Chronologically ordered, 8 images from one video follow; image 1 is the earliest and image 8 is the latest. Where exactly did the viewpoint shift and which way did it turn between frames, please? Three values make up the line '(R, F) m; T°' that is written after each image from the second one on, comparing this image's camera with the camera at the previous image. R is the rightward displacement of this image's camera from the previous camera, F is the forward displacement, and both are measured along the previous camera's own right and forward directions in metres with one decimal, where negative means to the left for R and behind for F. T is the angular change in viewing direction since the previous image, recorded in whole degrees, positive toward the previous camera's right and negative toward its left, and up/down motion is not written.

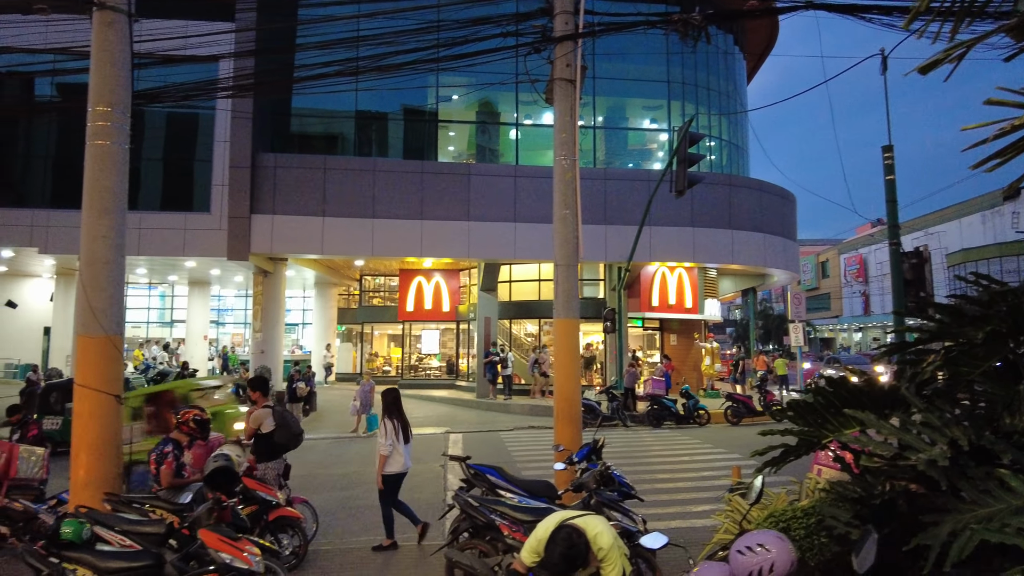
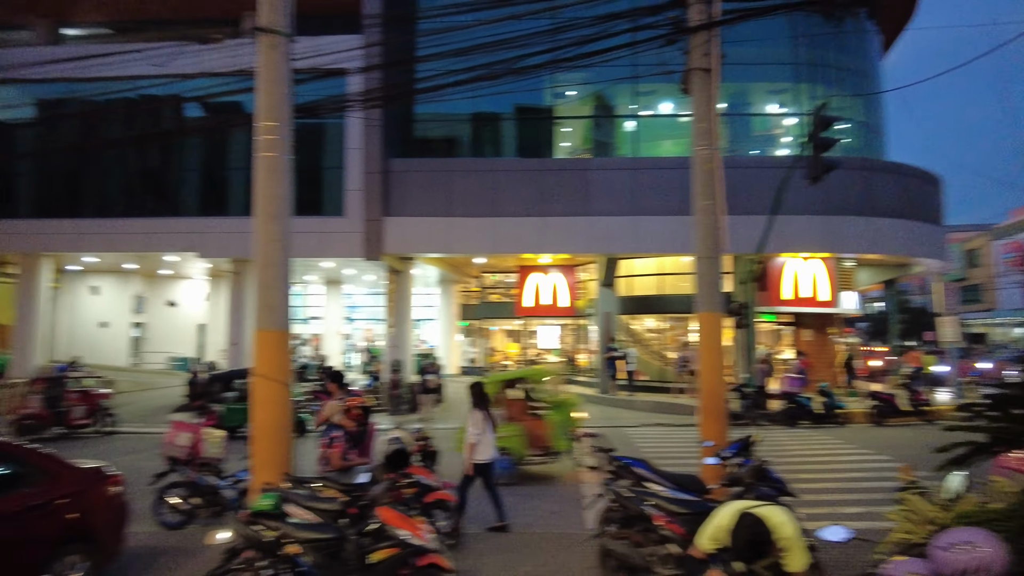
(-0.3, -0.1) m; -10°
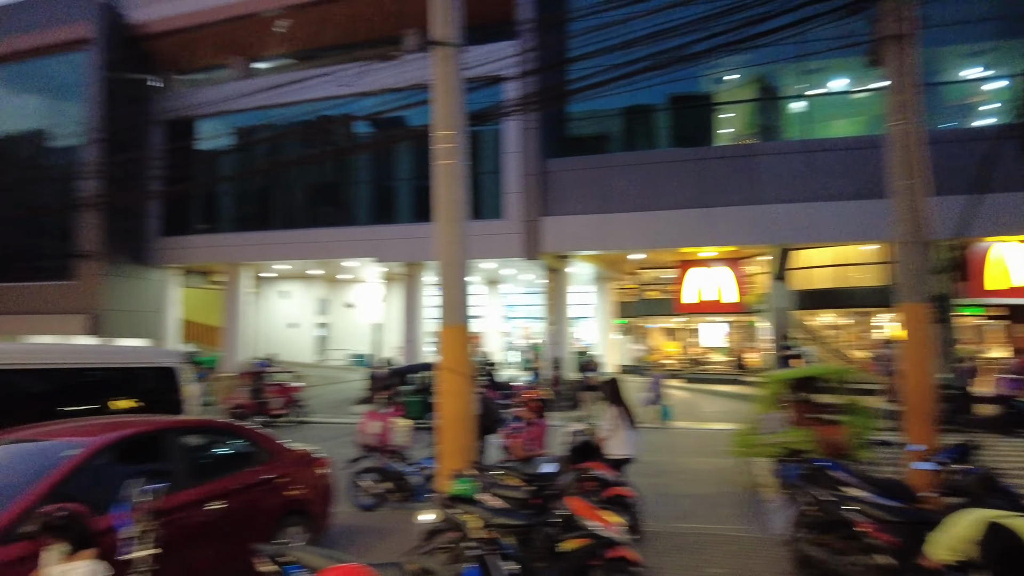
(-0.2, -0.1) m; -13°
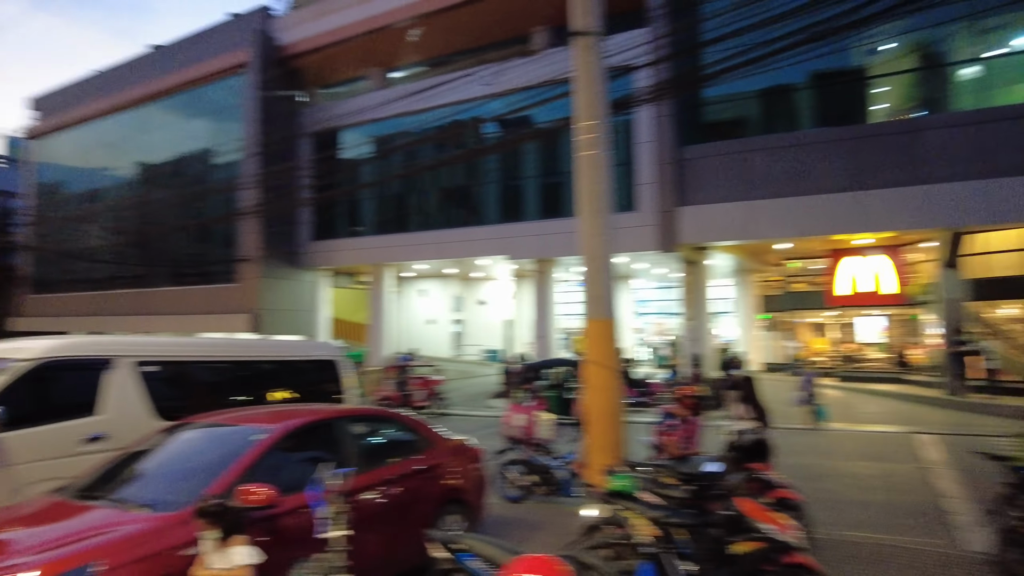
(-0.2, +0.1) m; -11°
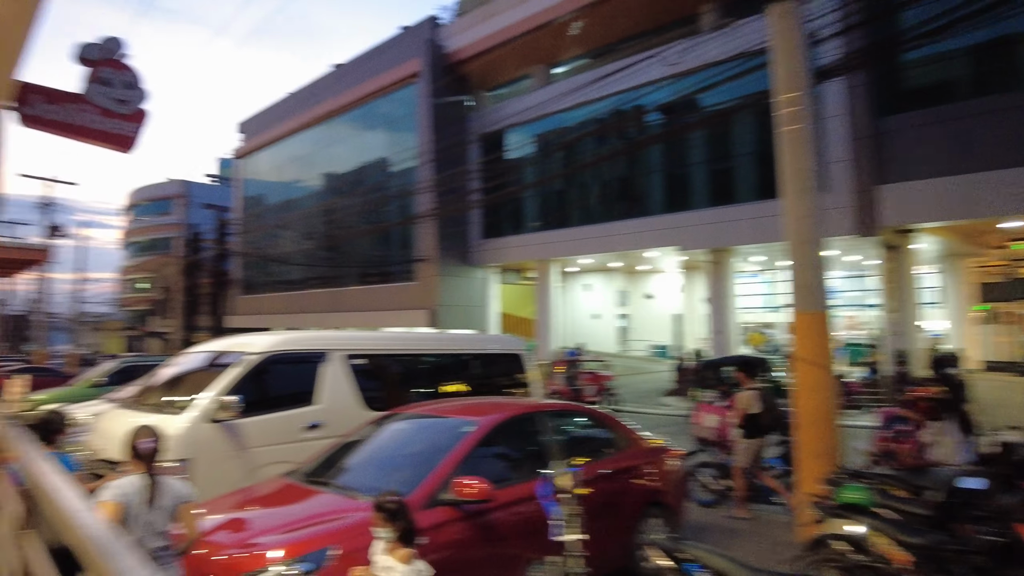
(-0.3, +0.2) m; -14°
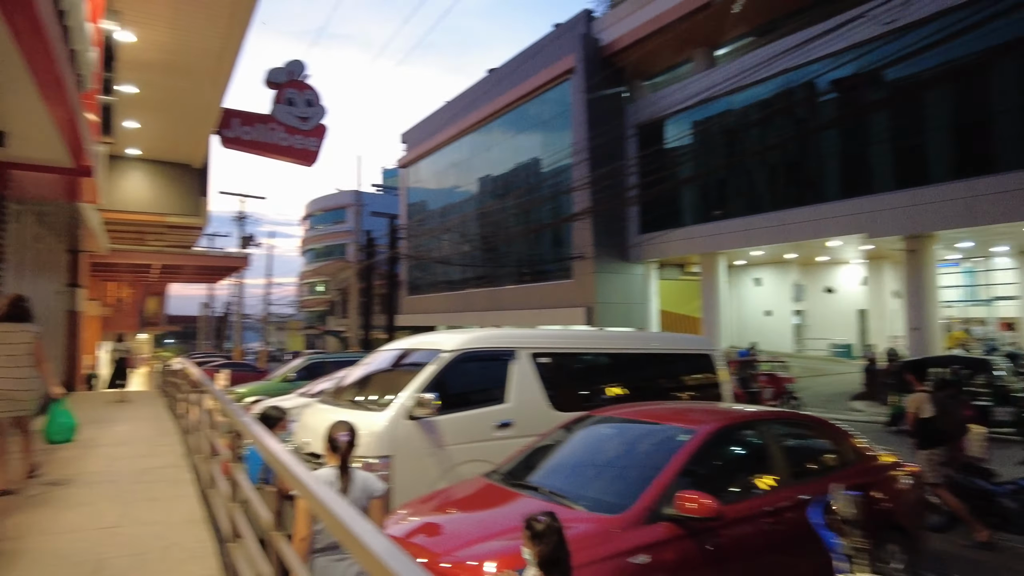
(-0.4, +0.3) m; -13°
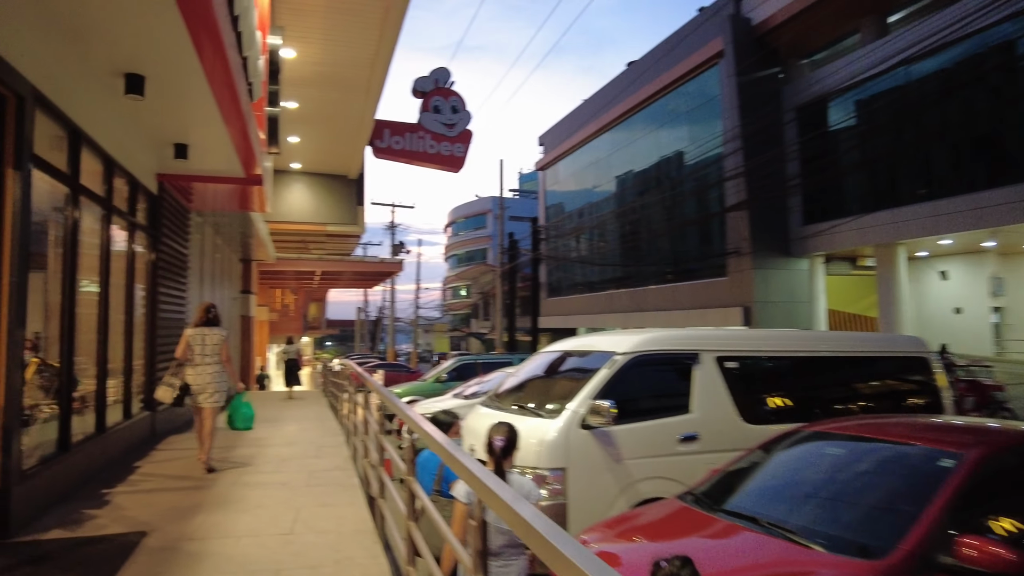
(-0.3, +0.5) m; -12°
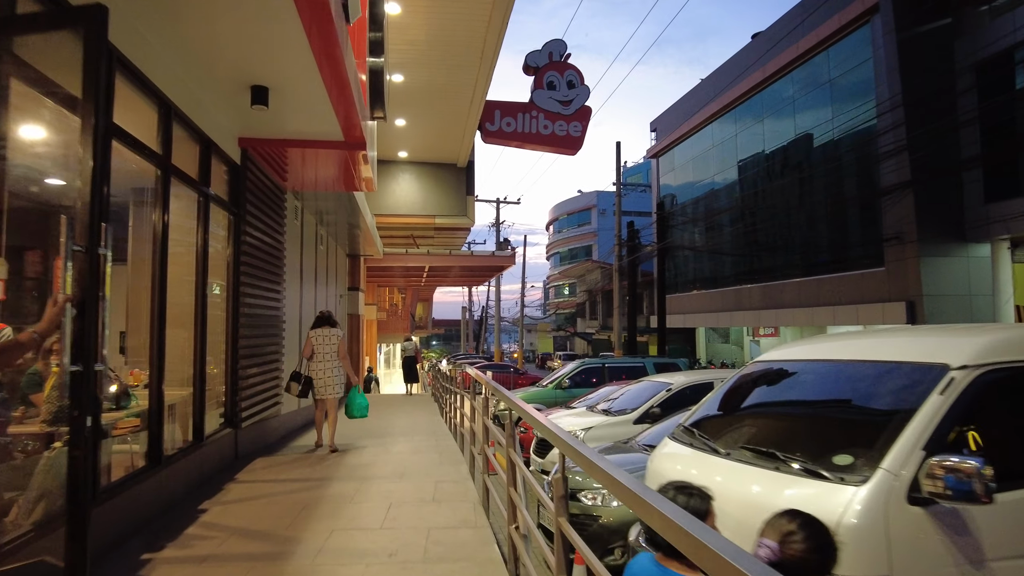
(-0.7, +1.9) m; -9°
